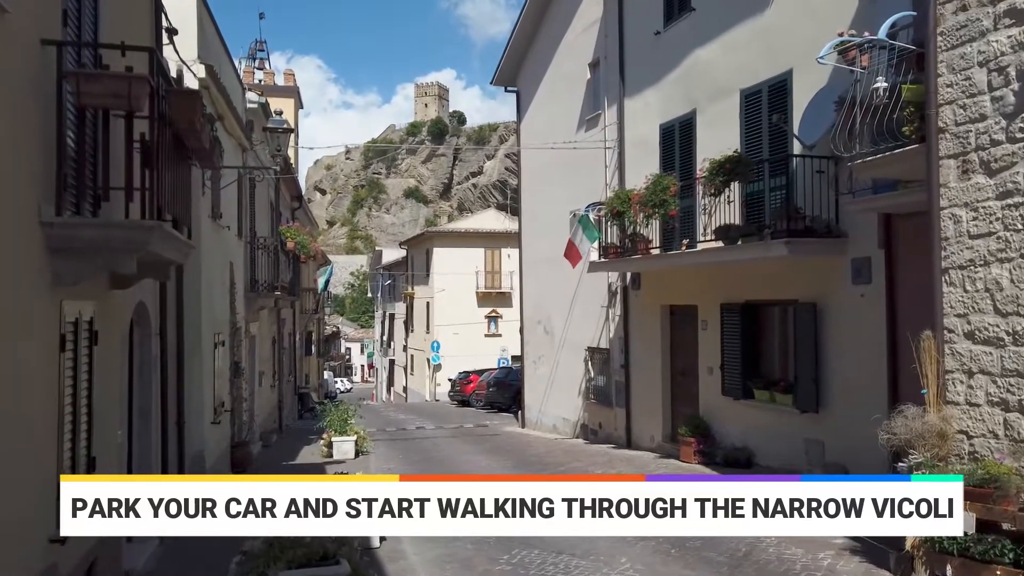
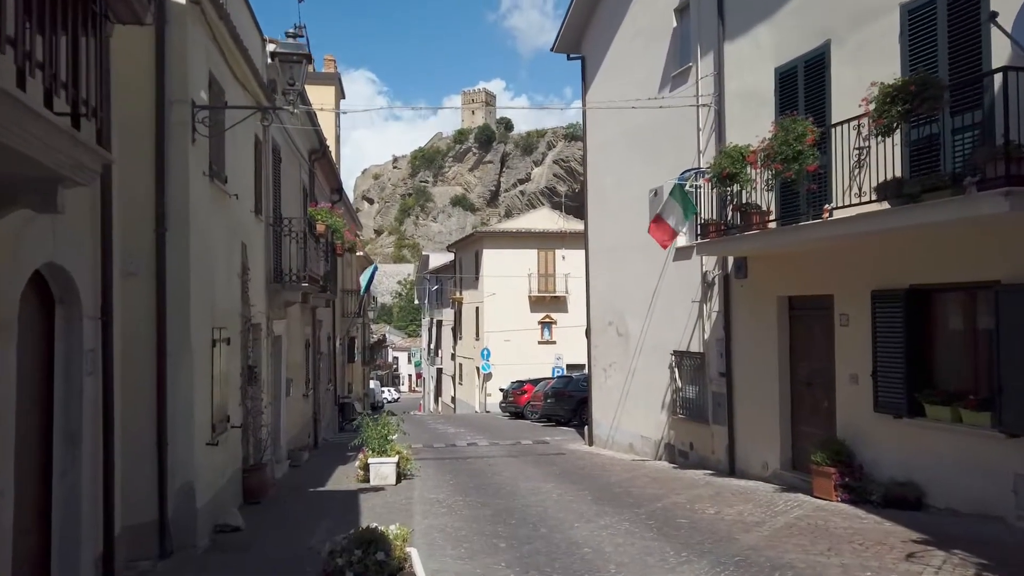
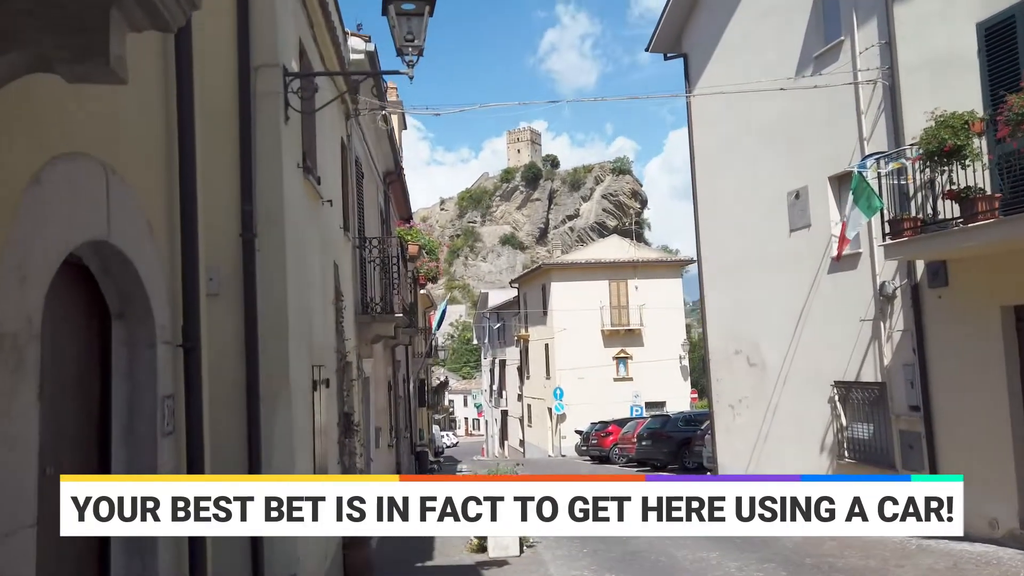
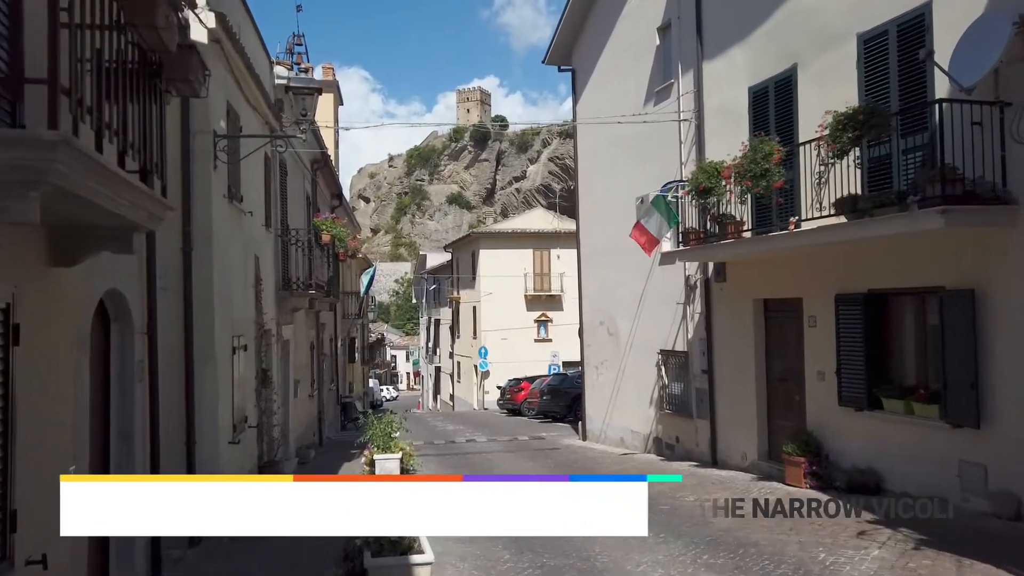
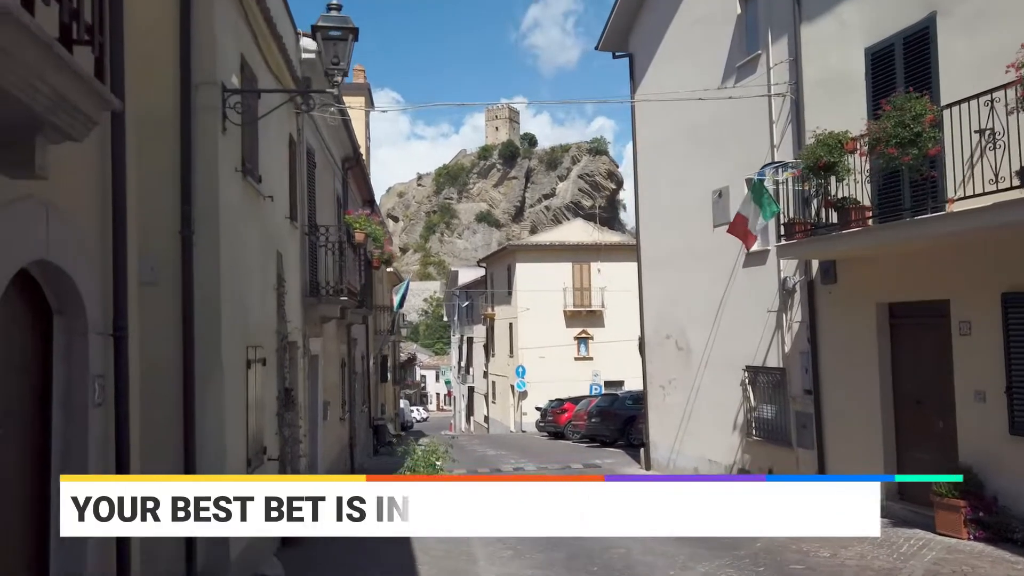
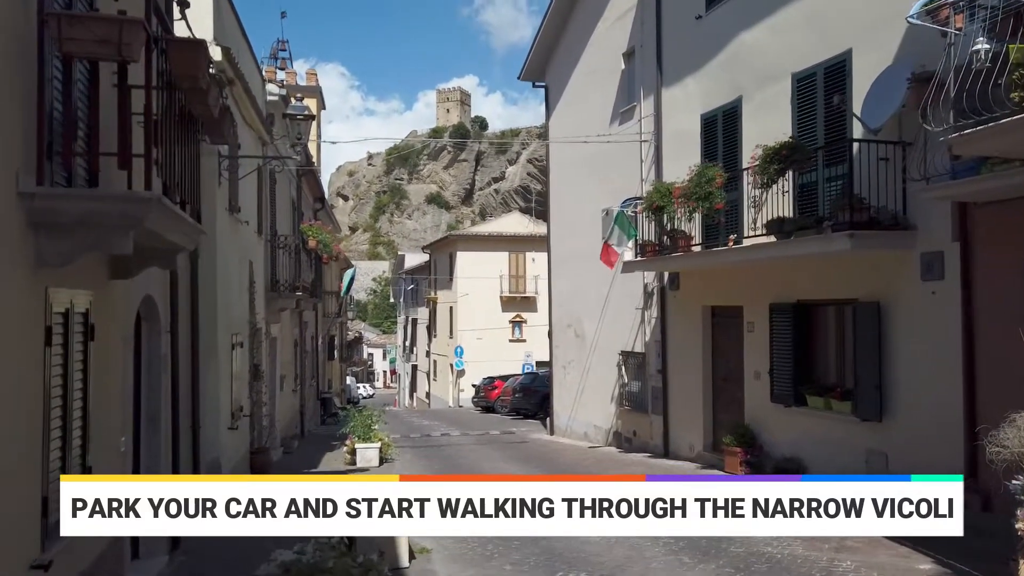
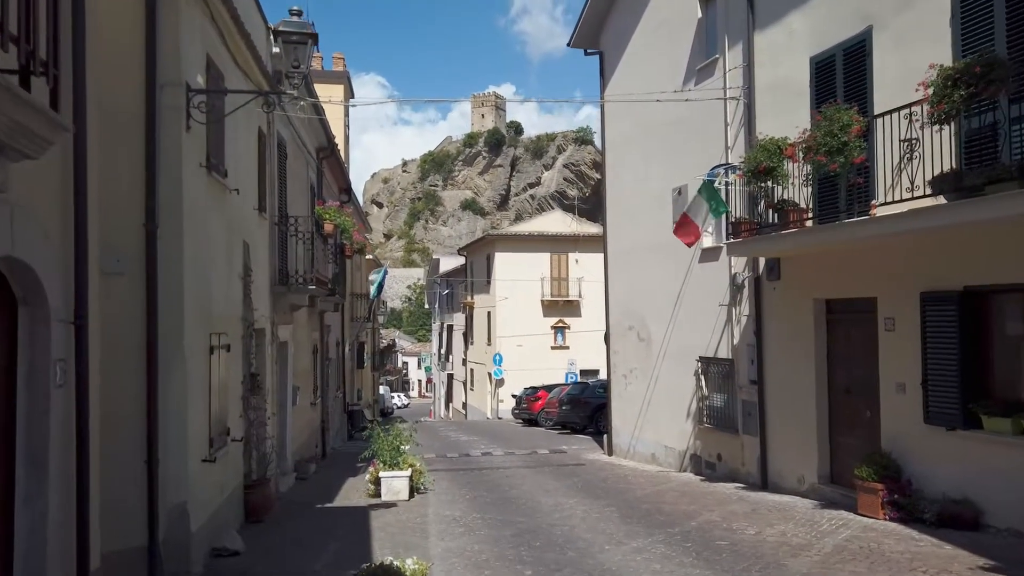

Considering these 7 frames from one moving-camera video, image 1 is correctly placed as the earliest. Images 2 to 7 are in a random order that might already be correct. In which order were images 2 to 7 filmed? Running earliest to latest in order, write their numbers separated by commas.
6, 4, 2, 7, 5, 3
